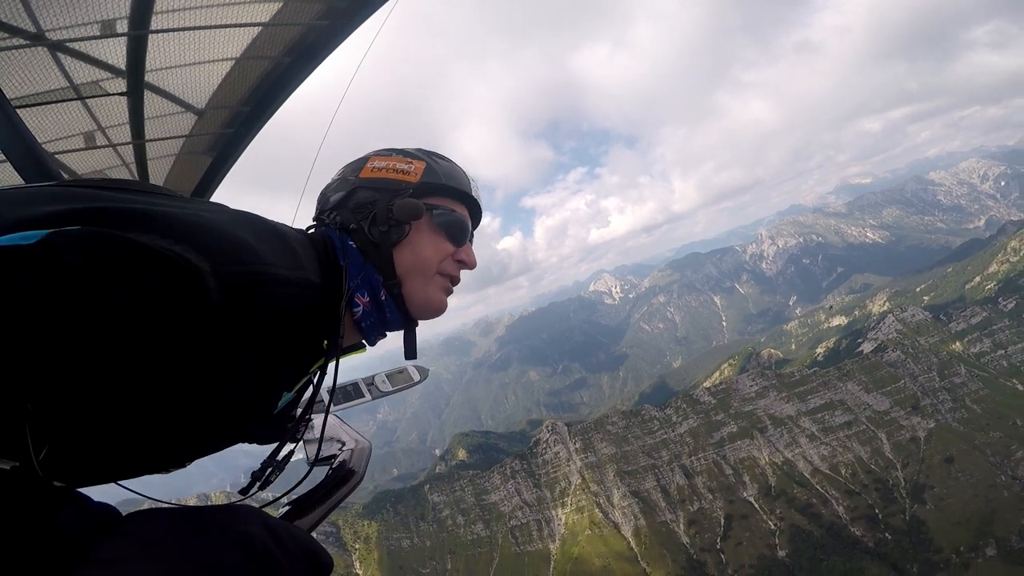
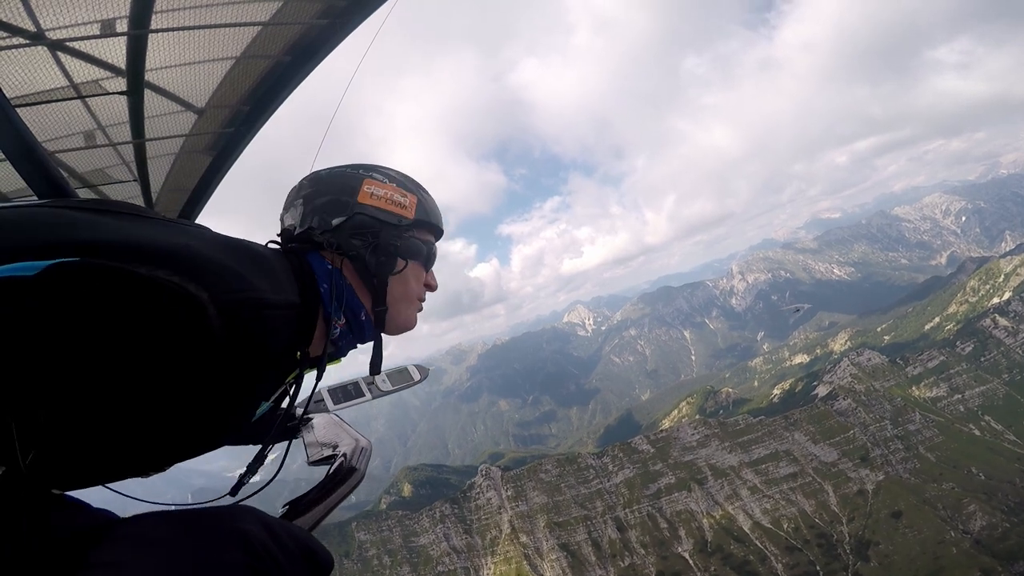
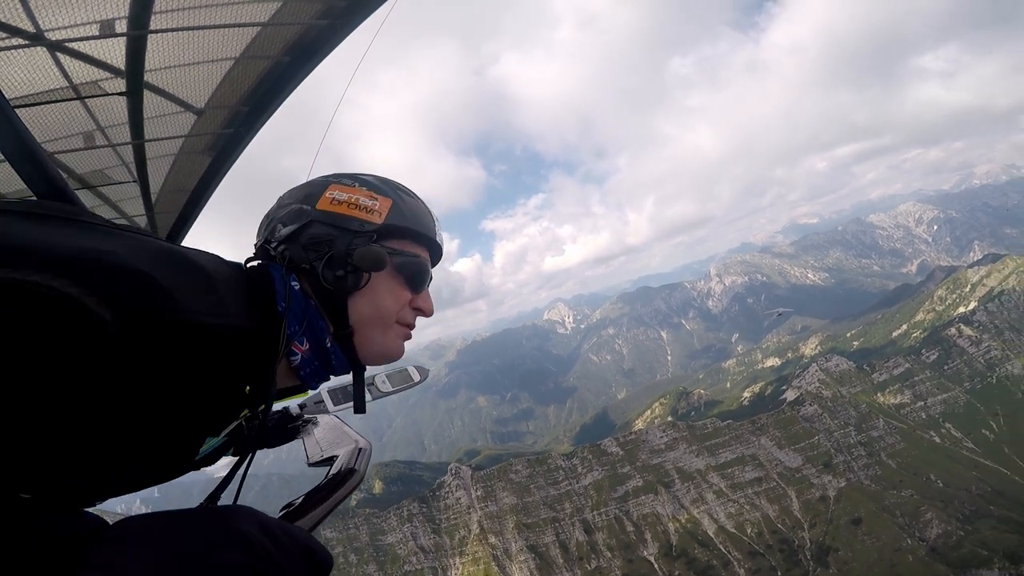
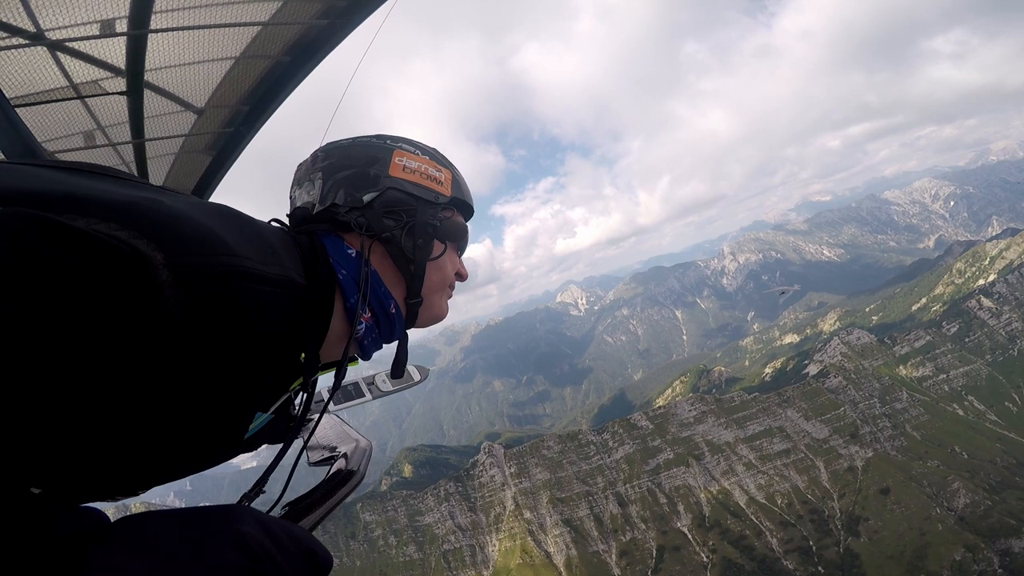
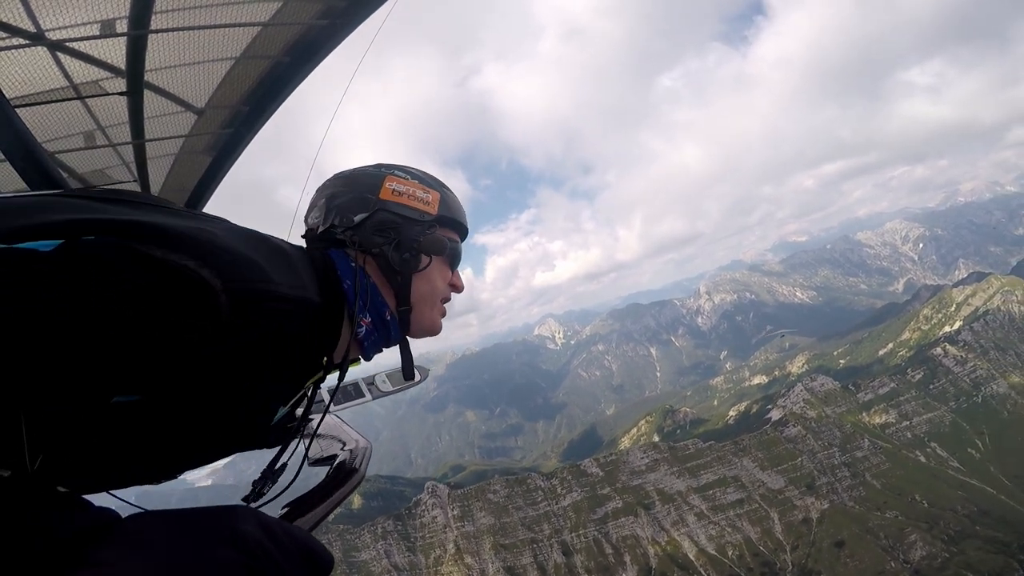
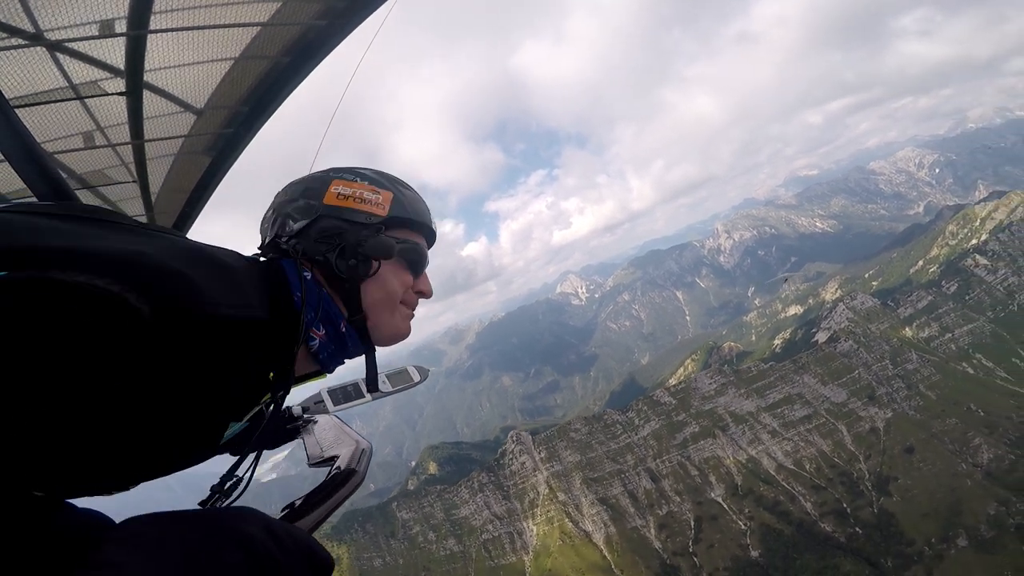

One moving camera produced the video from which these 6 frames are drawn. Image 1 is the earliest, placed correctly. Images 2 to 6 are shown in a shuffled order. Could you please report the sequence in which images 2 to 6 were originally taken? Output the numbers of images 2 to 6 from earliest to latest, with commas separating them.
6, 4, 2, 3, 5
